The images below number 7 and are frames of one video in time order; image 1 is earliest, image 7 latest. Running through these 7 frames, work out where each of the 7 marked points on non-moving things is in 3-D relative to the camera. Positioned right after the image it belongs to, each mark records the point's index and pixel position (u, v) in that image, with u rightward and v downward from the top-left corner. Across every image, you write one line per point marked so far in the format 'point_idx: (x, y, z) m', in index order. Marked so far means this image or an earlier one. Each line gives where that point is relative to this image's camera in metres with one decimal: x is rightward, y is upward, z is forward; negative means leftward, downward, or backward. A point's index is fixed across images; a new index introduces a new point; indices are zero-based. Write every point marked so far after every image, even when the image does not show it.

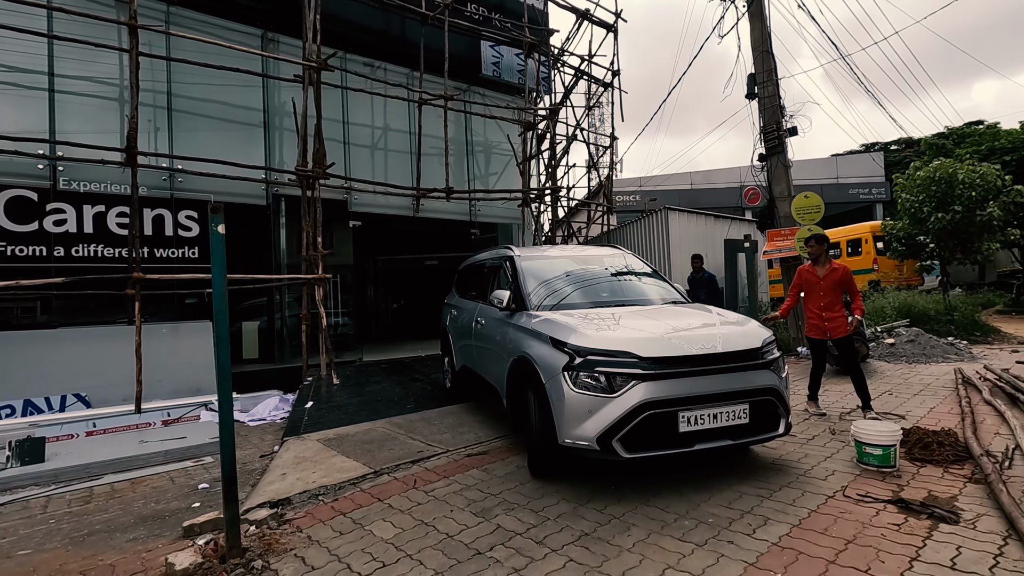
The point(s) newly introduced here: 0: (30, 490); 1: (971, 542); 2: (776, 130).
0: (-3.1, -1.3, +3.5) m
1: (+1.8, -1.0, +2.1) m
2: (+3.8, +2.3, +7.8) m
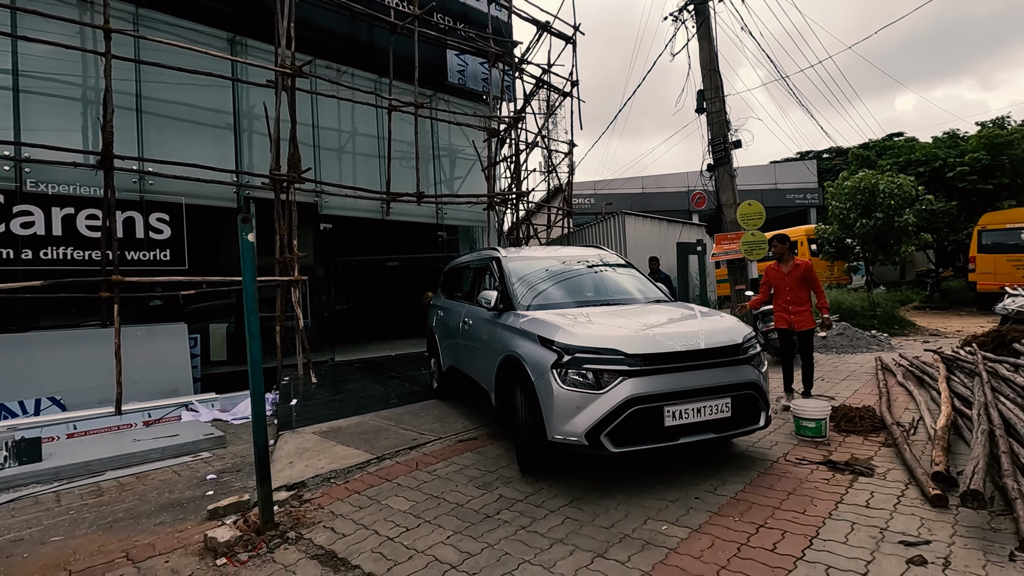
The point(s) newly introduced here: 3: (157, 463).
0: (-3.2, -1.3, +3.6) m
1: (+1.8, -1.0, +2.7) m
2: (+3.3, +2.3, +8.5) m
3: (-2.7, -1.3, +4.1) m
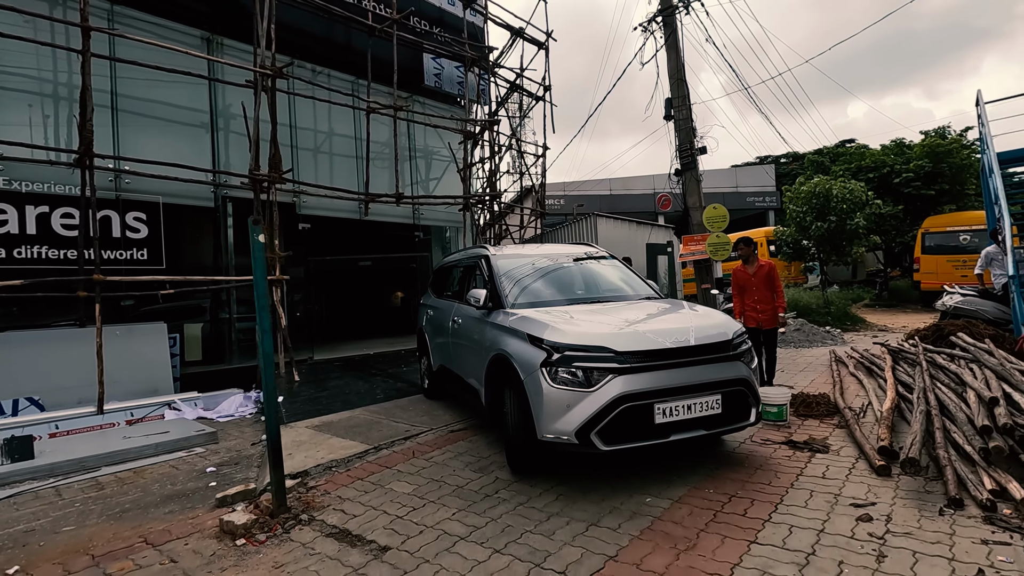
0: (-3.3, -1.3, +3.6) m
1: (+1.8, -1.0, +3.0) m
2: (+2.9, +2.3, +8.9) m
3: (-2.8, -1.3, +4.1) m
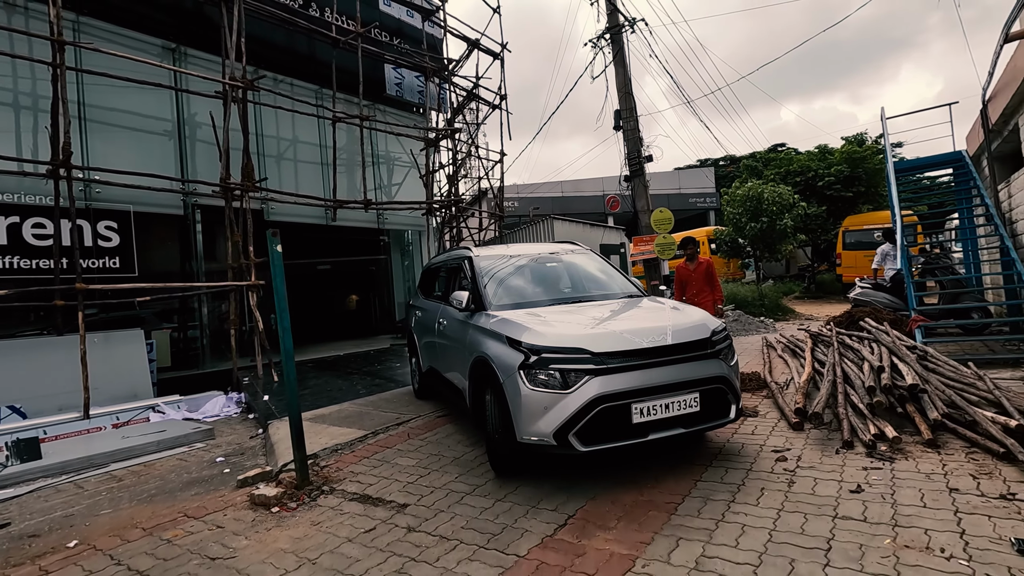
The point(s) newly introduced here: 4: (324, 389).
0: (-3.4, -1.4, +3.9) m
1: (+1.7, -0.9, +3.7) m
2: (+2.2, +2.3, +9.7) m
3: (-2.9, -1.4, +4.4) m
4: (-2.2, -1.2, +6.3) m
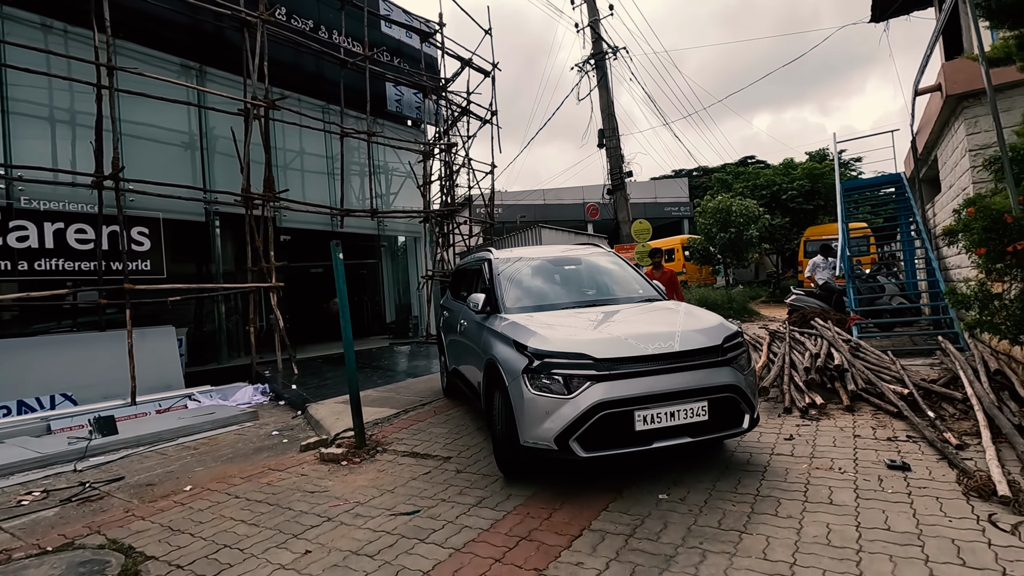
0: (-3.3, -1.4, +4.6) m
1: (+1.8, -1.0, +4.6) m
2: (+2.1, +2.3, +10.6) m
3: (-2.9, -1.4, +5.1) m
4: (-2.2, -1.2, +7.1) m
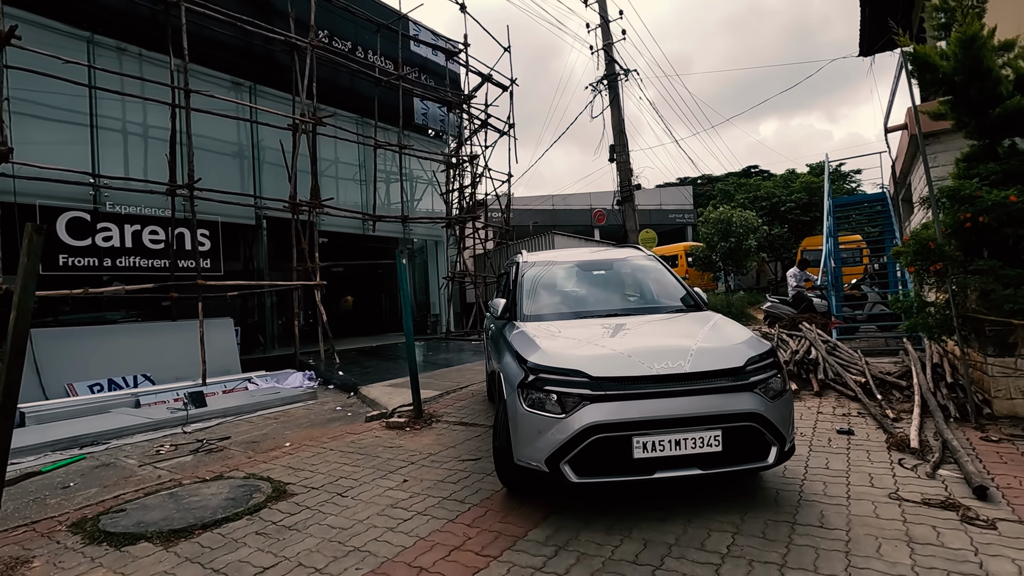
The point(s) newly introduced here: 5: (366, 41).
0: (-3.0, -1.3, +5.5) m
1: (+2.1, -1.0, +5.5) m
2: (+2.5, +2.2, +11.5) m
3: (-2.6, -1.3, +6.0) m
4: (-1.9, -1.2, +8.0) m
5: (-3.0, +5.0, +11.0) m
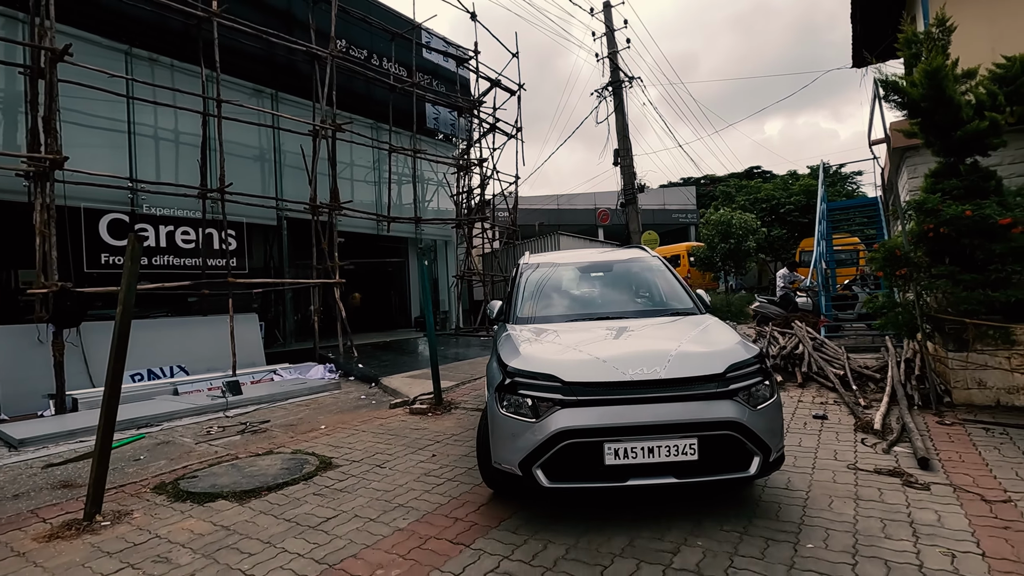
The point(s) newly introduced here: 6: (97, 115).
0: (-2.9, -1.3, +6.0) m
1: (+2.2, -1.0, +6.0) m
2: (+2.7, +2.2, +12.0) m
3: (-2.5, -1.3, +6.5) m
4: (-1.8, -1.2, +8.5) m
5: (-2.8, +5.1, +11.4) m
6: (-6.1, +2.6, +8.0) m
